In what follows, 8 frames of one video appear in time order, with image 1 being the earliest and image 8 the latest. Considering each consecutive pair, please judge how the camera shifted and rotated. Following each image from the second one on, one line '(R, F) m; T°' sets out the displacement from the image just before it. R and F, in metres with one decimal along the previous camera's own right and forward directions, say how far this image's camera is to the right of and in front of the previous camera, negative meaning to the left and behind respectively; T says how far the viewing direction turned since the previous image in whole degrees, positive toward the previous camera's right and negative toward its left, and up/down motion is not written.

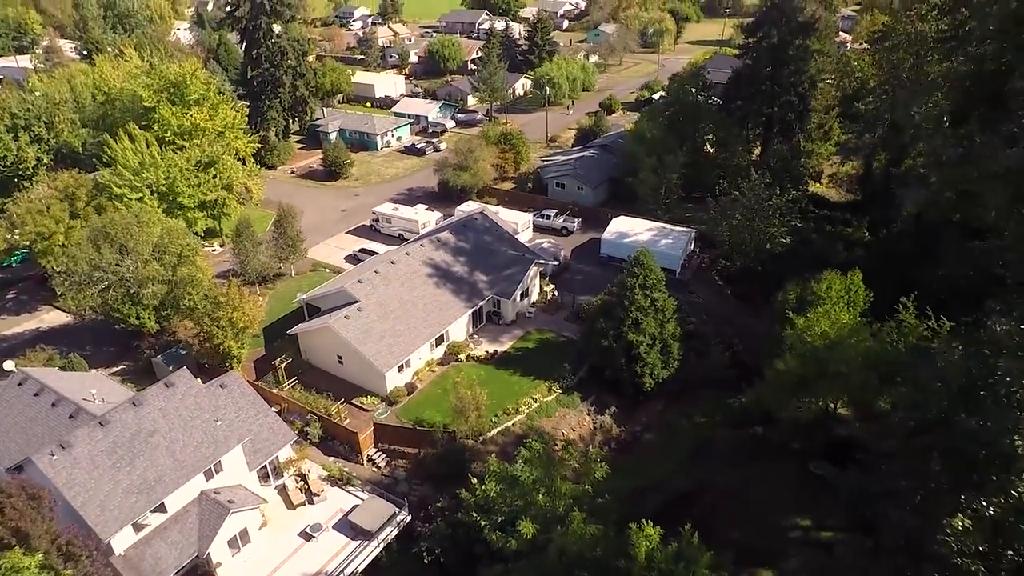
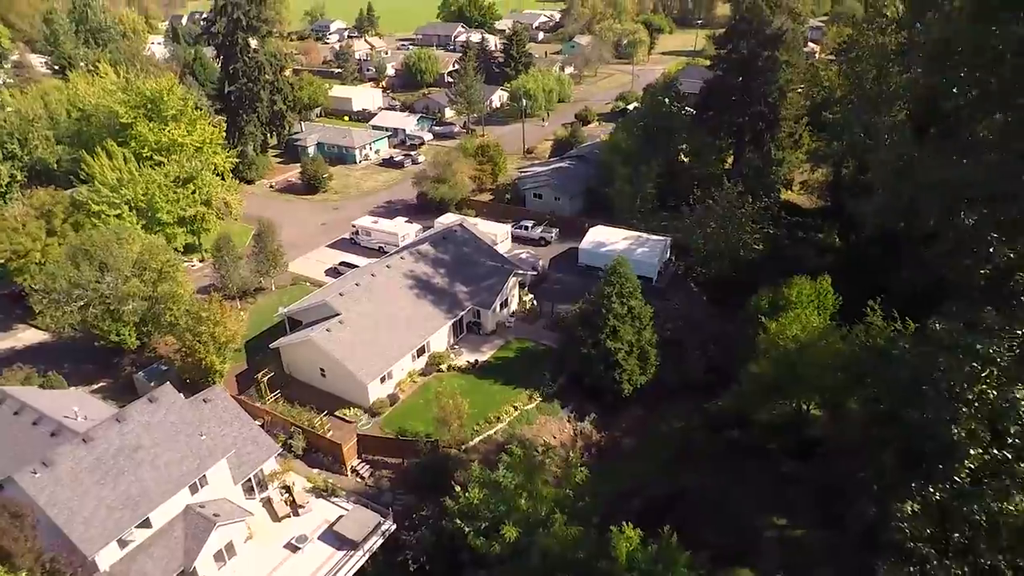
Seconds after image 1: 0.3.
(0.0, -0.4) m; +2°
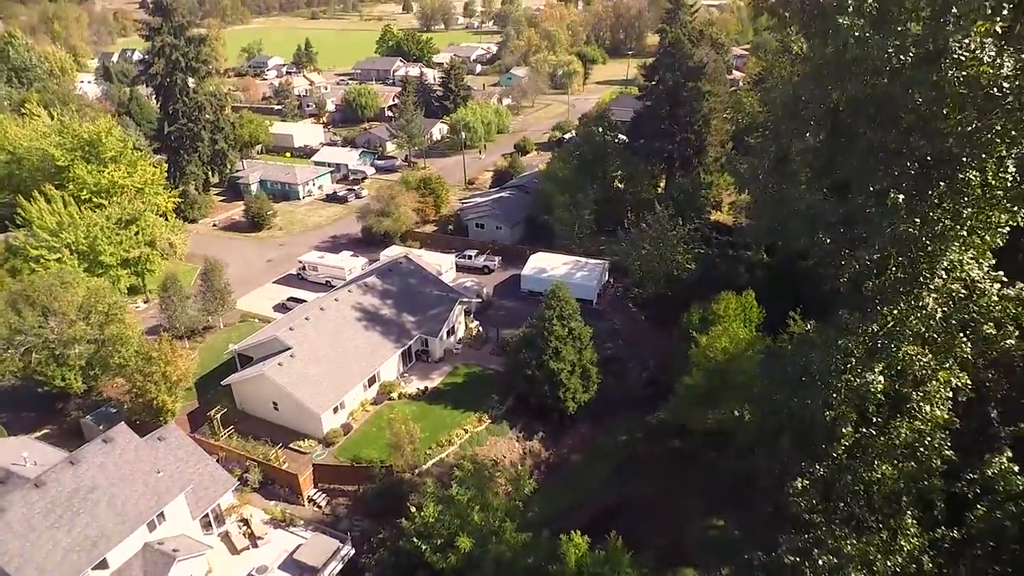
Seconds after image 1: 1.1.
(+0.1, -1.1) m; +4°
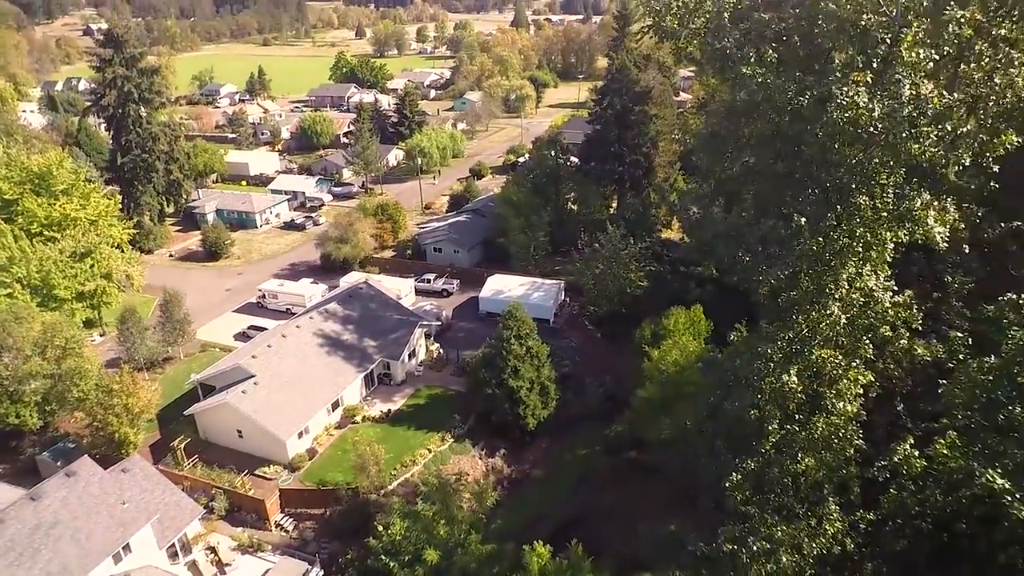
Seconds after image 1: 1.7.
(0.0, -0.8) m; +3°
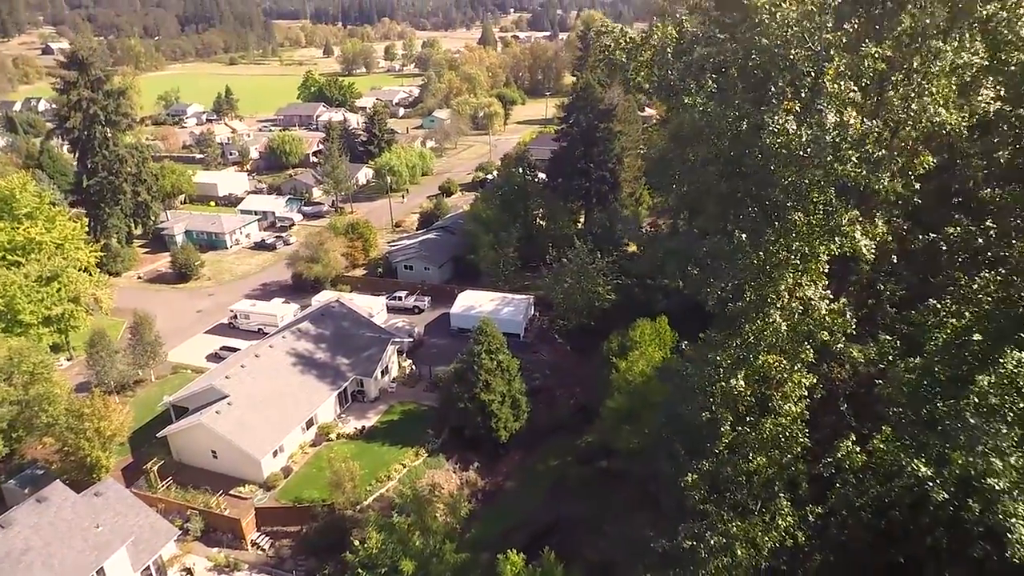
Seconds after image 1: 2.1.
(+0.1, -0.6) m; +2°
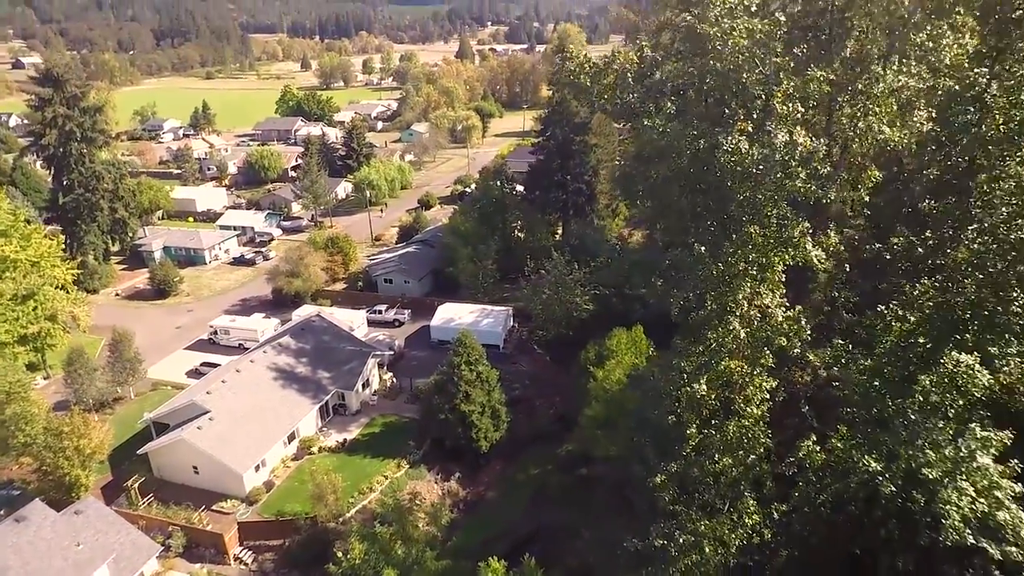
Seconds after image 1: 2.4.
(+0.1, -0.5) m; +1°
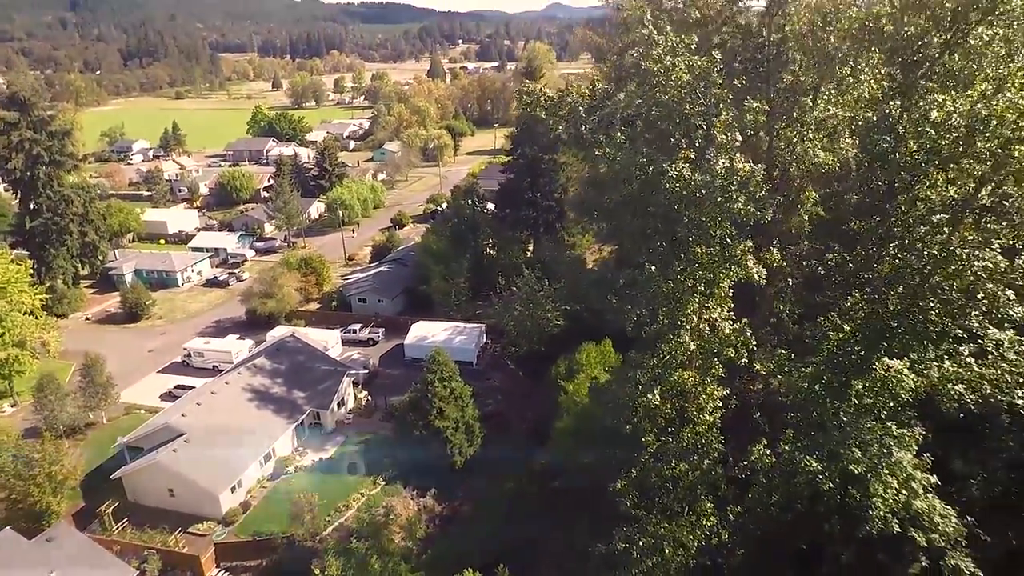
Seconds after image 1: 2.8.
(+0.1, -0.6) m; +2°
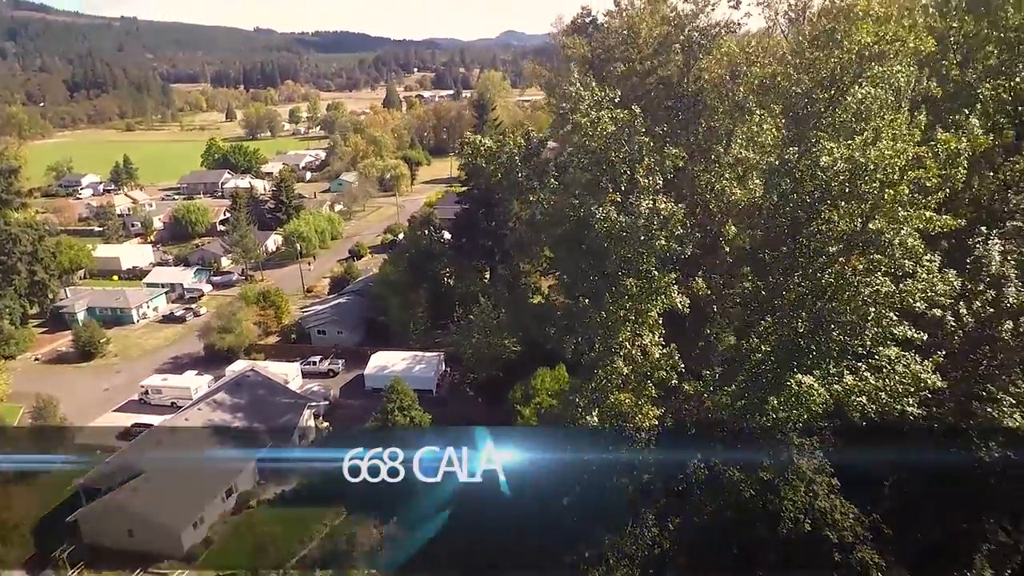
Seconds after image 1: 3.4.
(+0.2, -0.9) m; +3°
